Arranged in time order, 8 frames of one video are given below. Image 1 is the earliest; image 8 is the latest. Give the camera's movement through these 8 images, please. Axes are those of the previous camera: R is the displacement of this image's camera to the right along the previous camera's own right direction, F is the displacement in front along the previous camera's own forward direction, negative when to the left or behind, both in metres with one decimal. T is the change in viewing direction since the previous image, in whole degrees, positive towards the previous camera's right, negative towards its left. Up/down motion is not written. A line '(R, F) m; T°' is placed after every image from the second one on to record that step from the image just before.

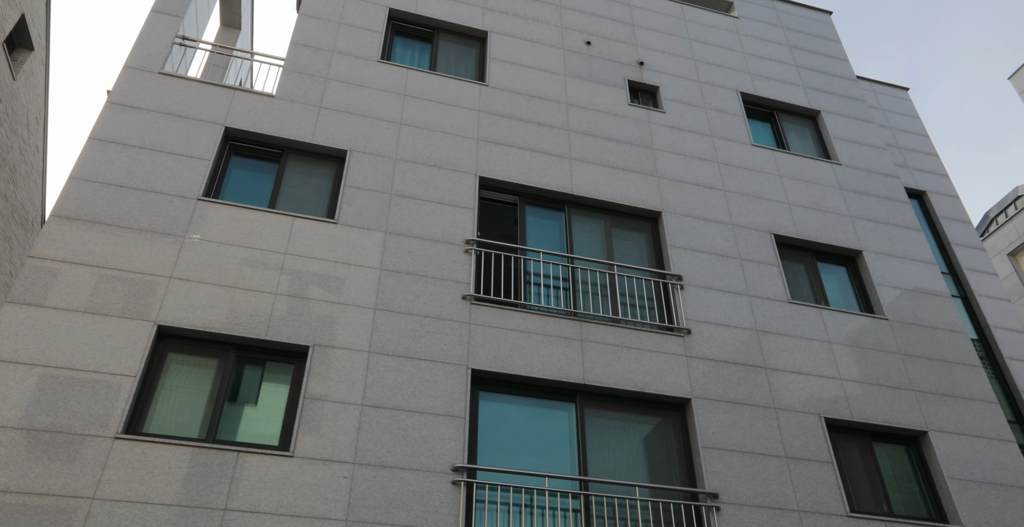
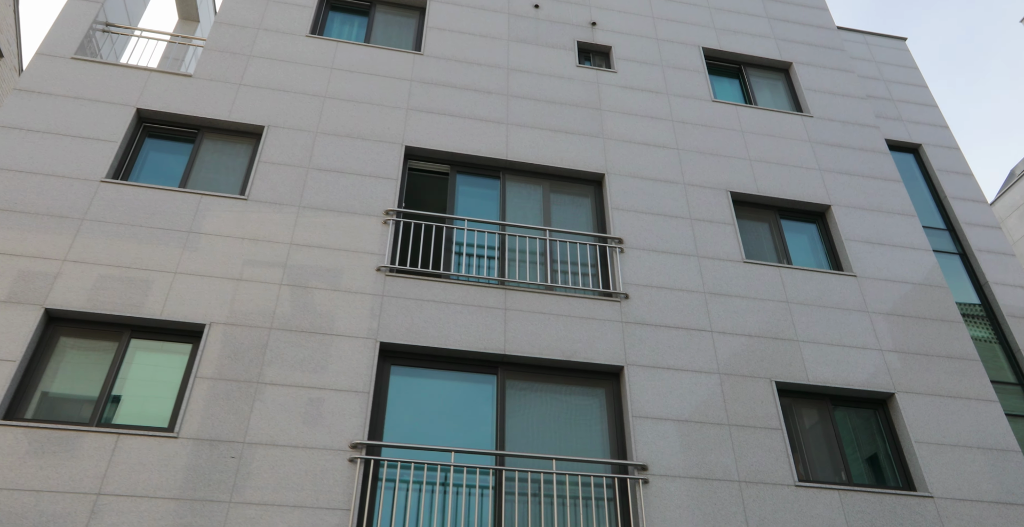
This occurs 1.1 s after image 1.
(+1.7, +0.6) m; -4°
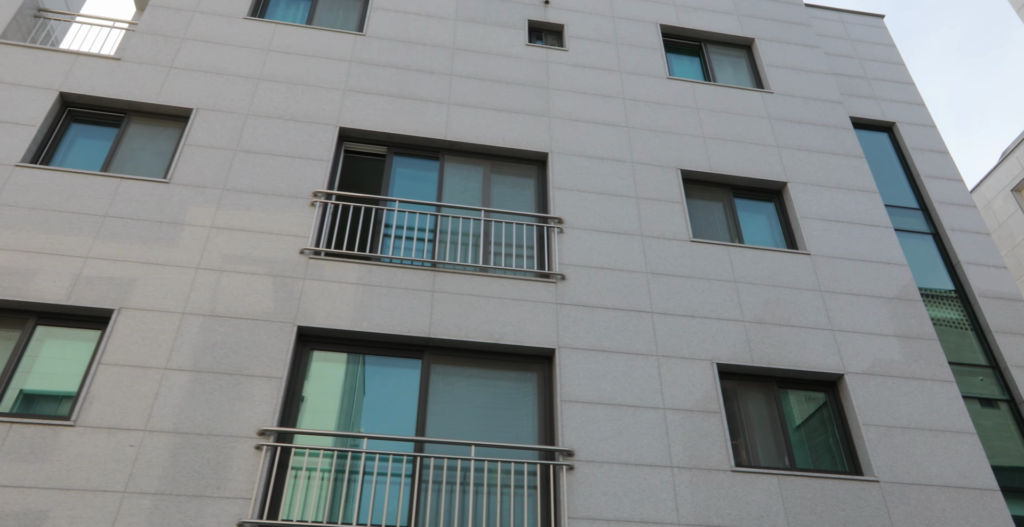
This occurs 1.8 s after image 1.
(+1.1, +0.4) m; -1°
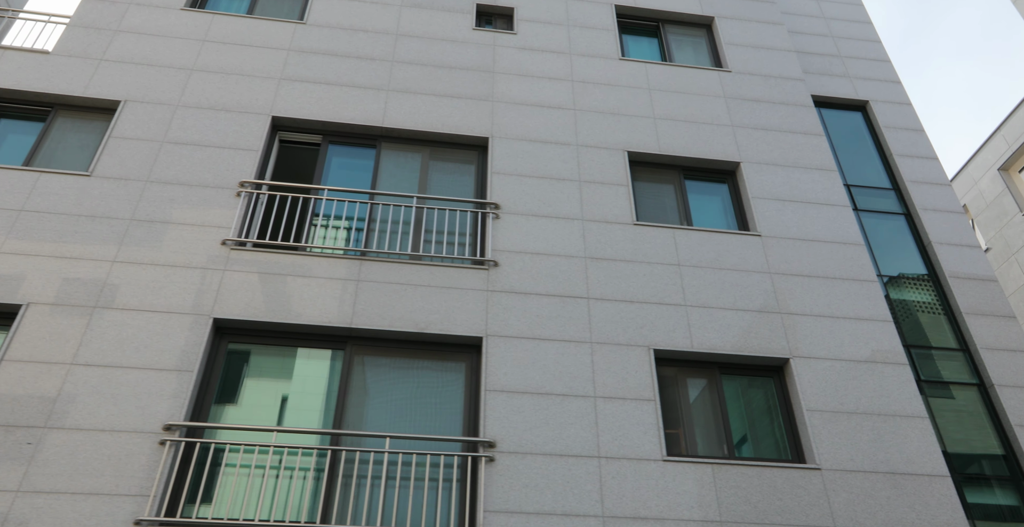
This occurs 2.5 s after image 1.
(+1.1, +0.3) m; -1°
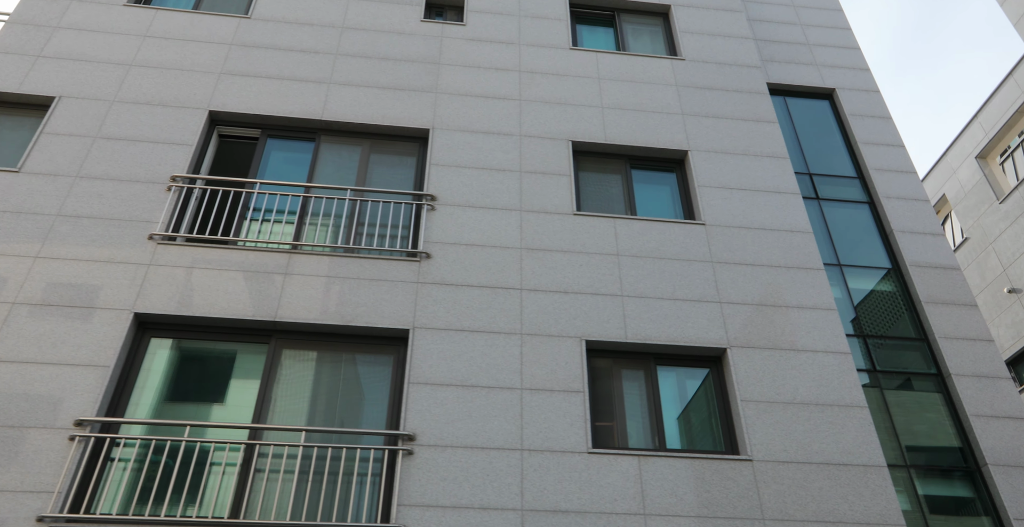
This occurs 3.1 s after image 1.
(+1.0, +0.2) m; -1°
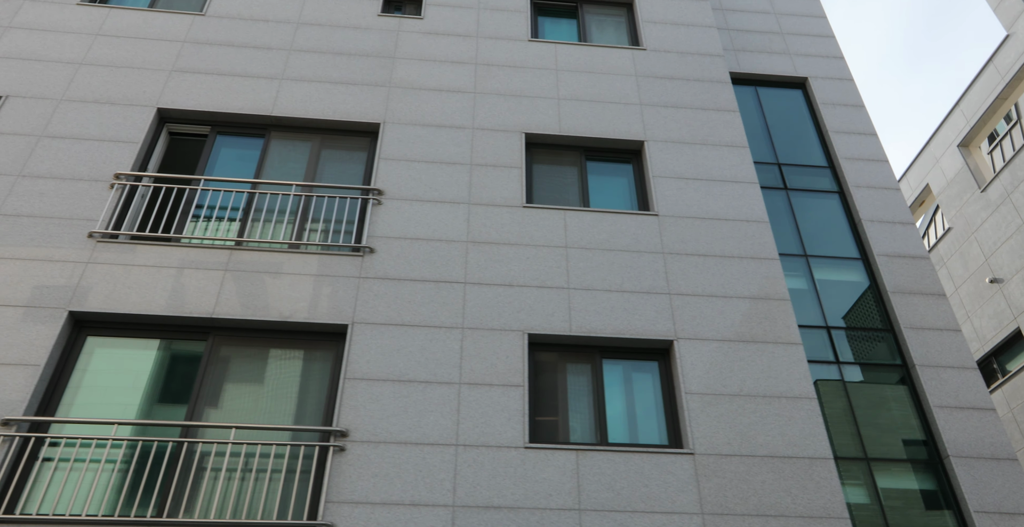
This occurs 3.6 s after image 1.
(+0.8, +0.1) m; -1°
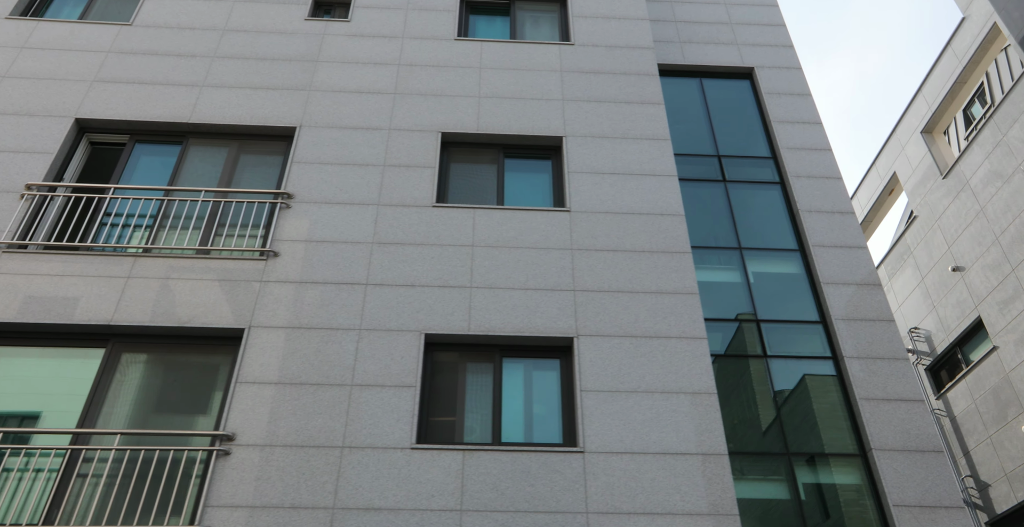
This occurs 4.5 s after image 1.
(+1.5, +0.1) m; -2°
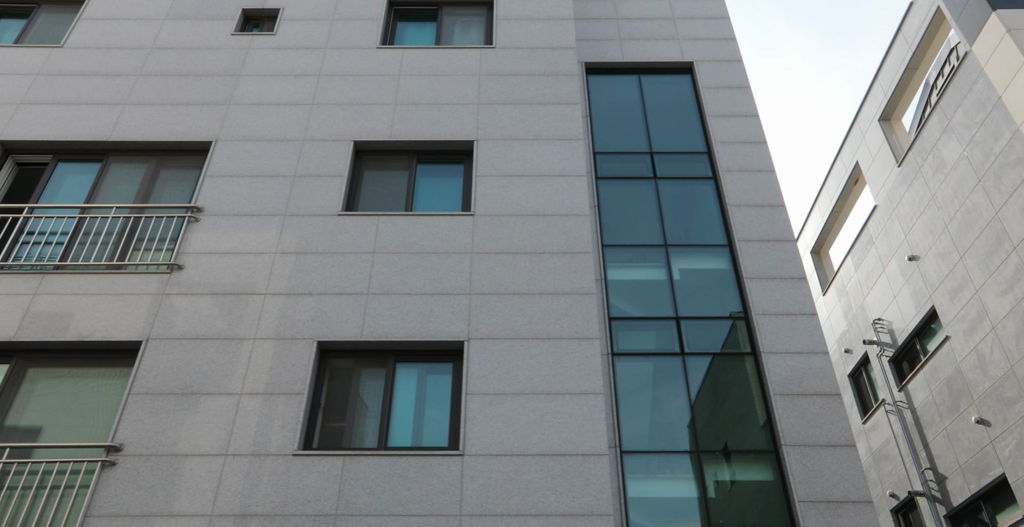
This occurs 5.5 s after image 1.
(+1.7, 0.0) m; -2°
